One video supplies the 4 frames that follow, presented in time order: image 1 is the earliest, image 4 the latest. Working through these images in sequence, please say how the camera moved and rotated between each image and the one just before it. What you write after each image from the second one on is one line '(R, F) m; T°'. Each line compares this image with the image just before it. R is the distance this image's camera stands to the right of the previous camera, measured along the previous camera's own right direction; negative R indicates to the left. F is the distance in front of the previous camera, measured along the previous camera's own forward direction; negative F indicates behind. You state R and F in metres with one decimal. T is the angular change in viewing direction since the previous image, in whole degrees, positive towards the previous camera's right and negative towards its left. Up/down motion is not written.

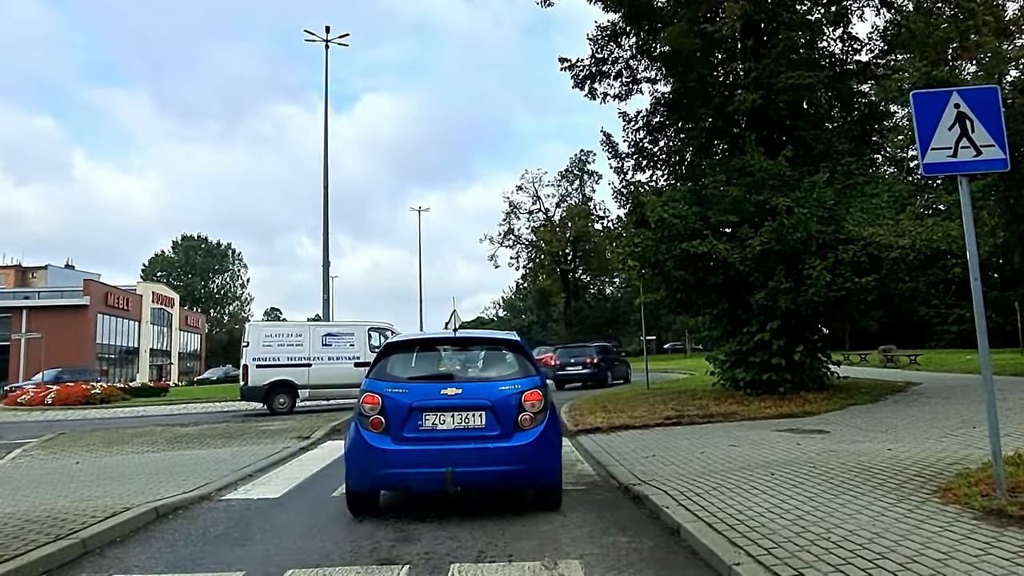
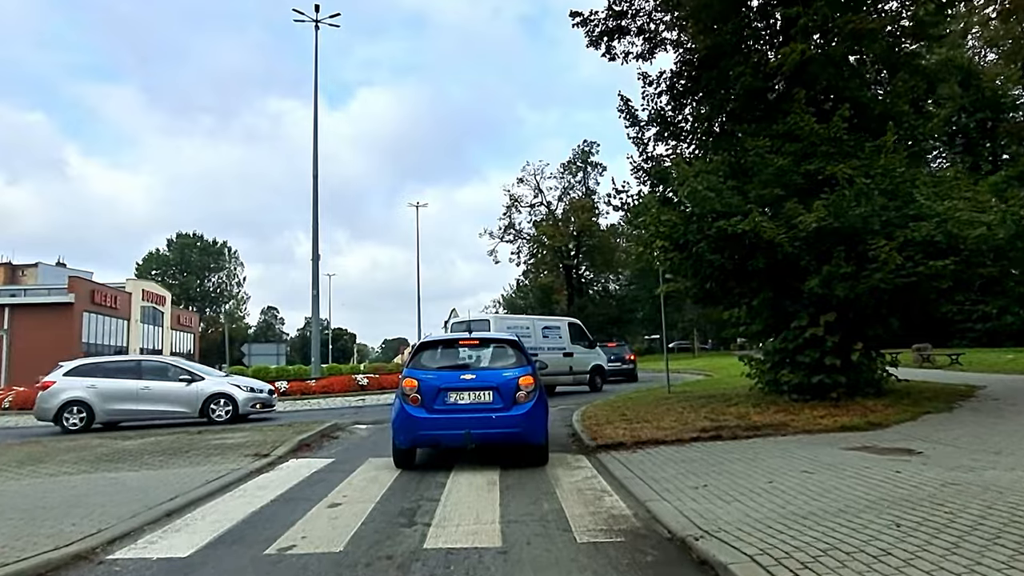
(-0.1, +2.8) m; 0°
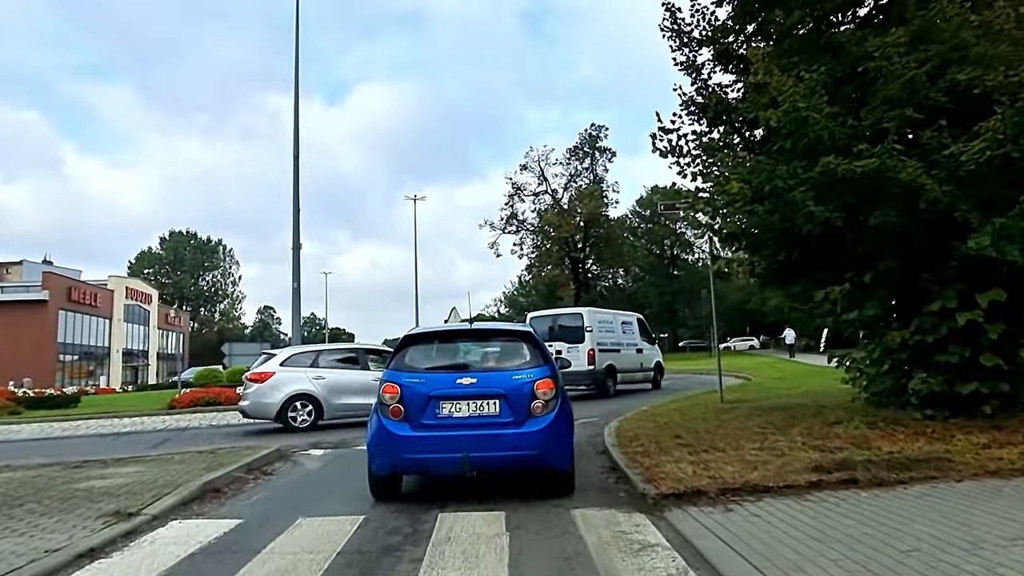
(-0.1, +4.7) m; 0°
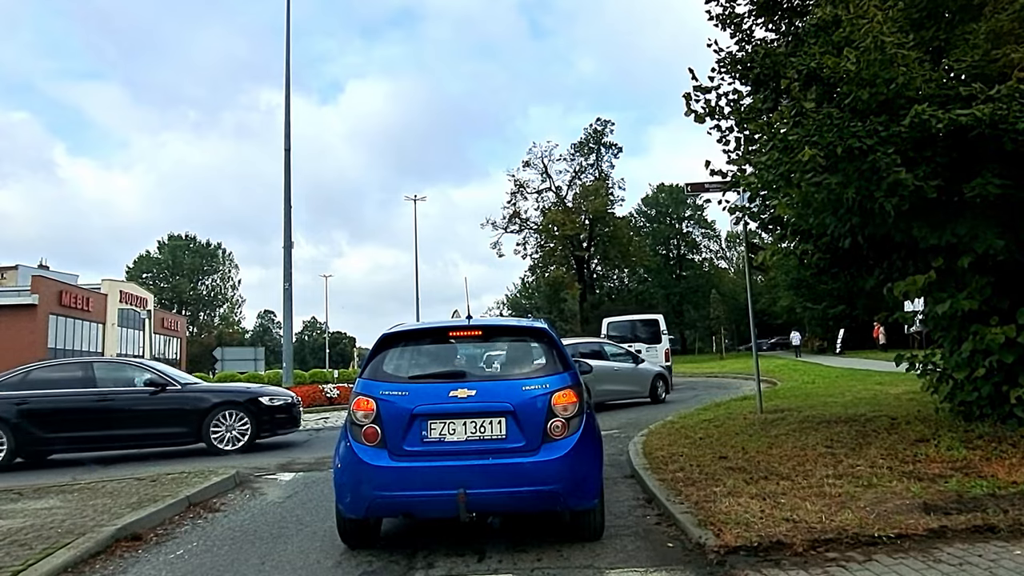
(-0.1, +2.1) m; 0°
